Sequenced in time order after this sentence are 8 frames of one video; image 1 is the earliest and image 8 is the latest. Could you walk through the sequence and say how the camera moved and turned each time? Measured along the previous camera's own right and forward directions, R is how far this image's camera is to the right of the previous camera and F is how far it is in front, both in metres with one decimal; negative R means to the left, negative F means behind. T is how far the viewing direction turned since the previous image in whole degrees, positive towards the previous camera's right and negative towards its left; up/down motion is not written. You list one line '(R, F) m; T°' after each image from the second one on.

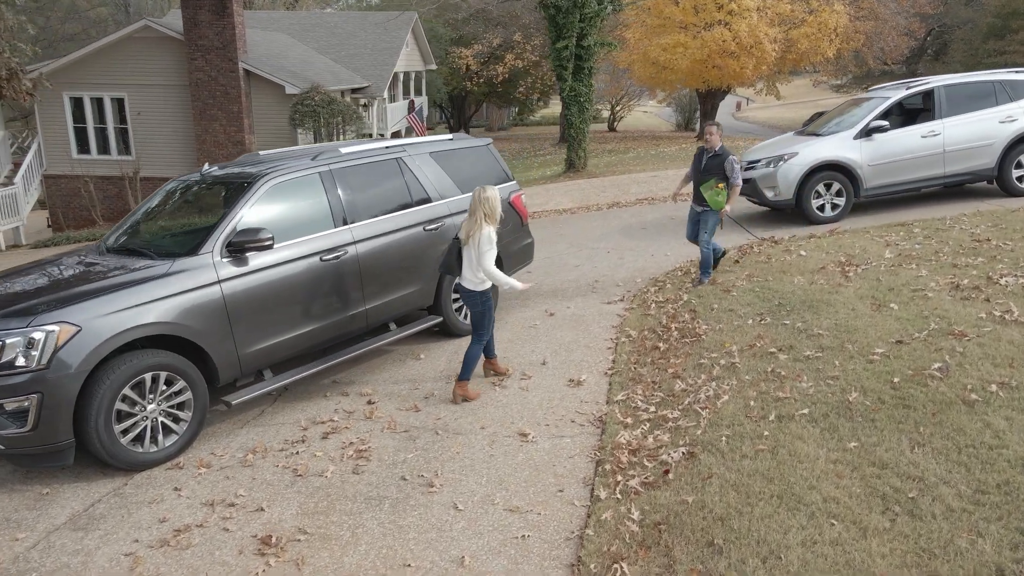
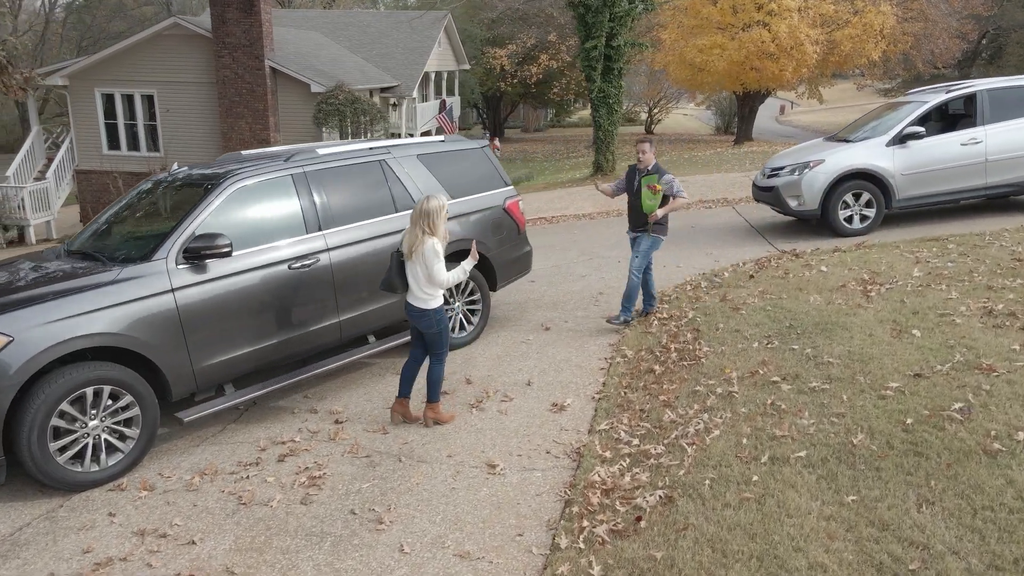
(+0.4, +0.5) m; -3°
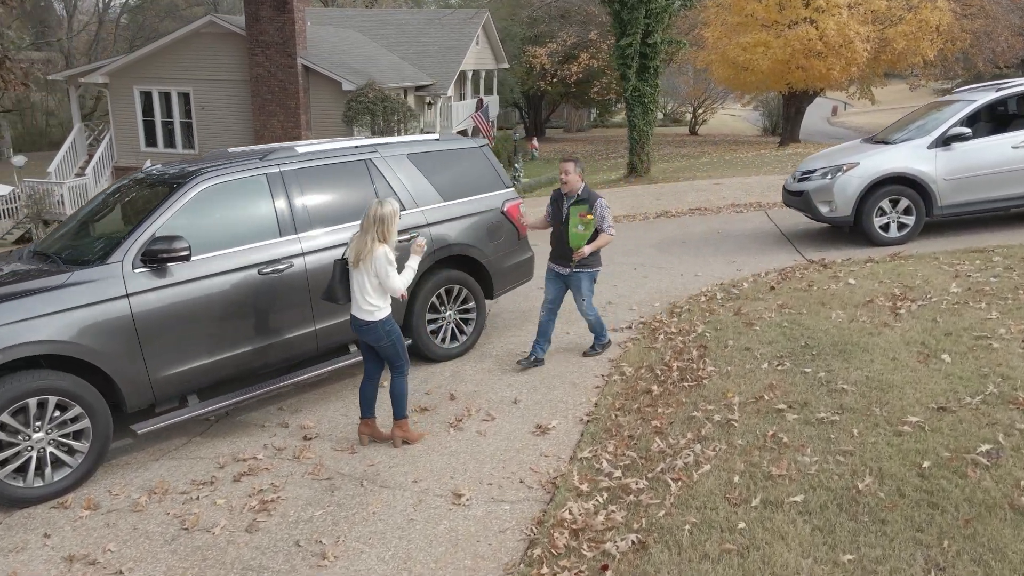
(+0.4, +0.4) m; -3°
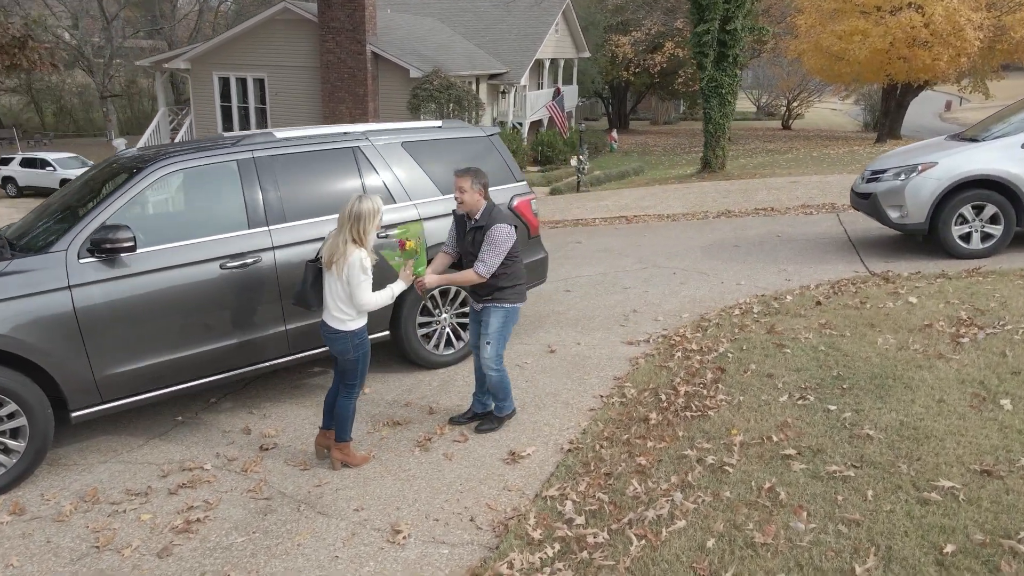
(+0.7, +0.6) m; -7°
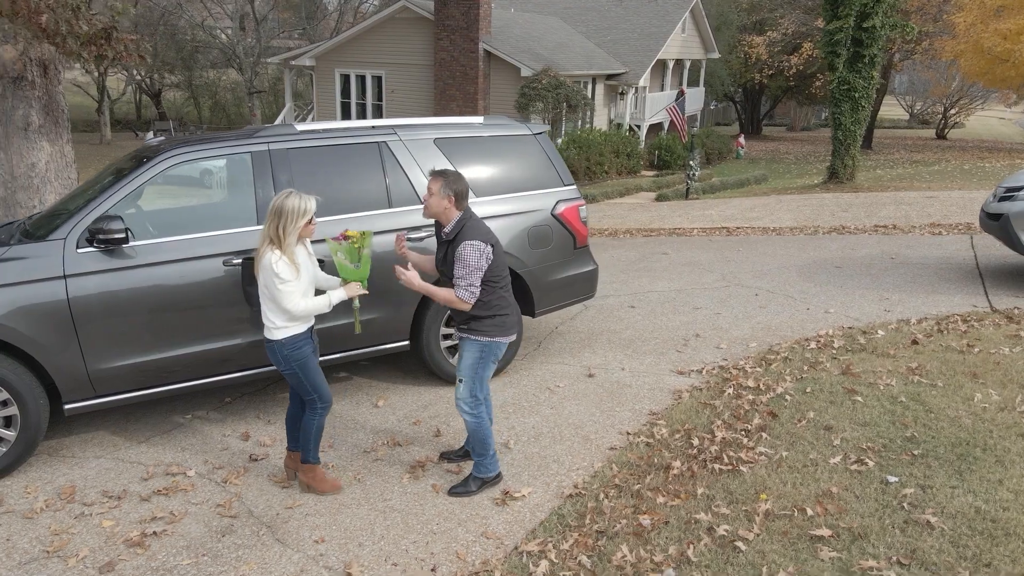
(+0.6, +0.6) m; -10°
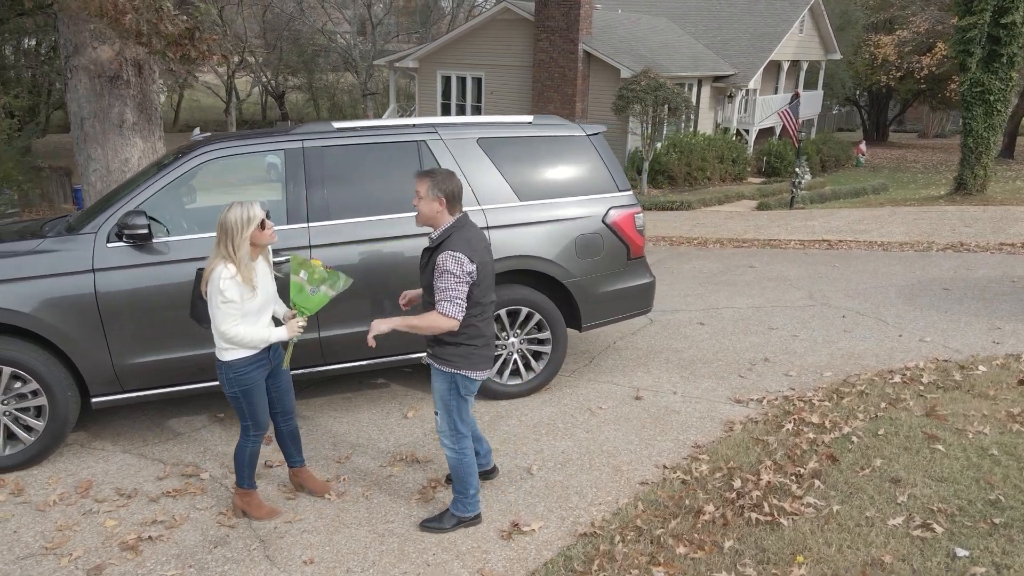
(+0.4, +0.4) m; -8°
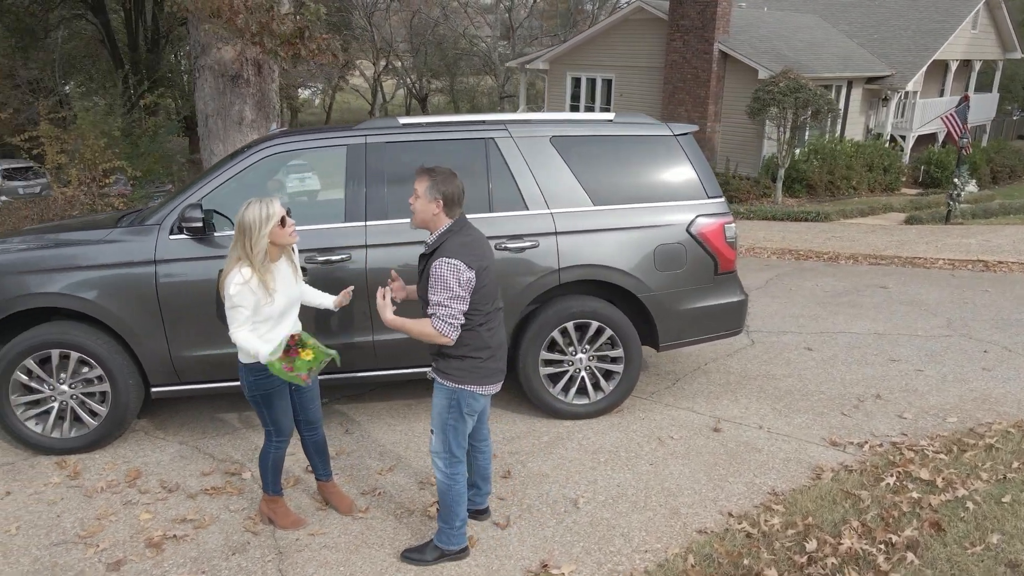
(+0.4, +0.4) m; -10°
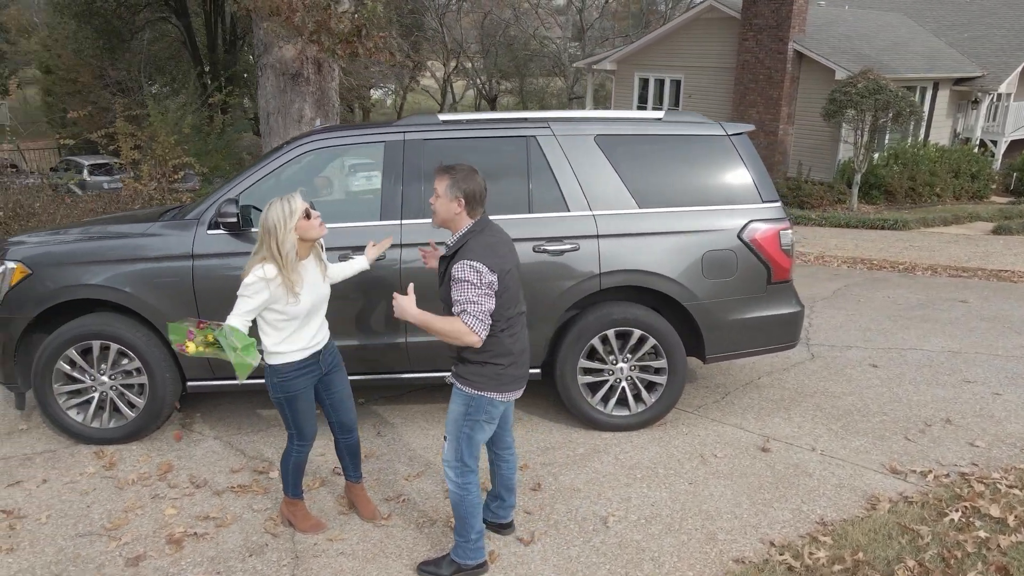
(+0.2, +0.2) m; -5°
